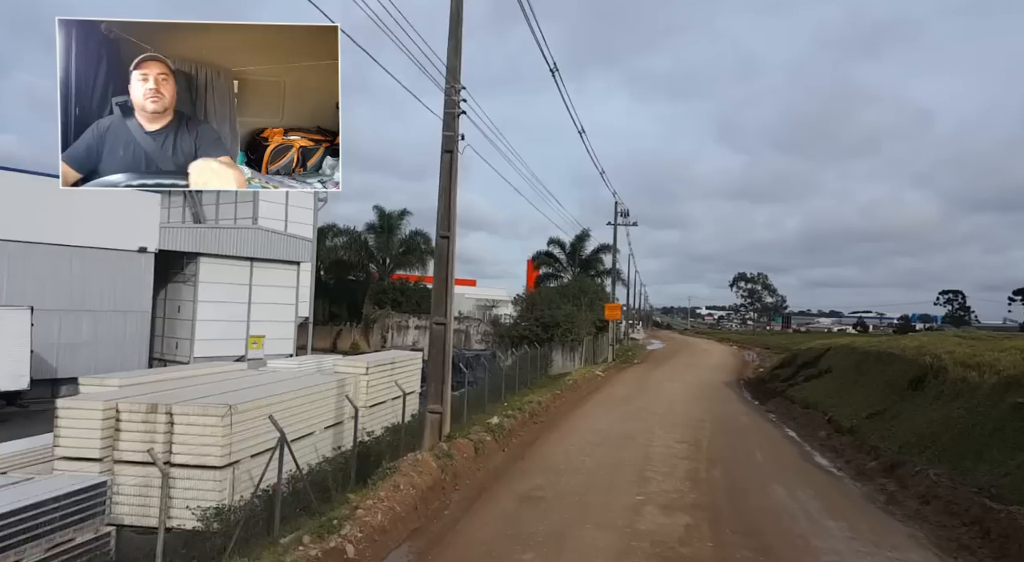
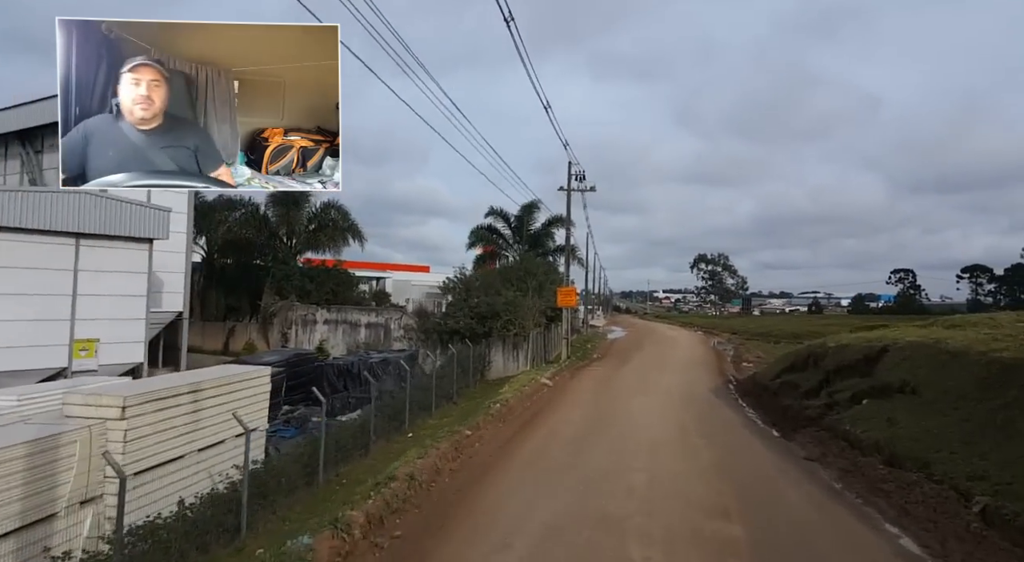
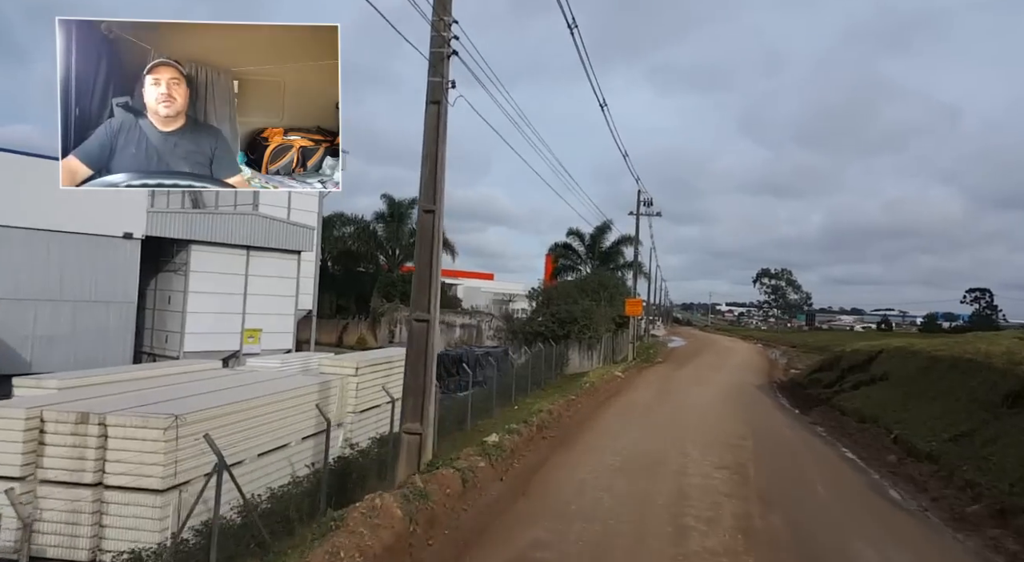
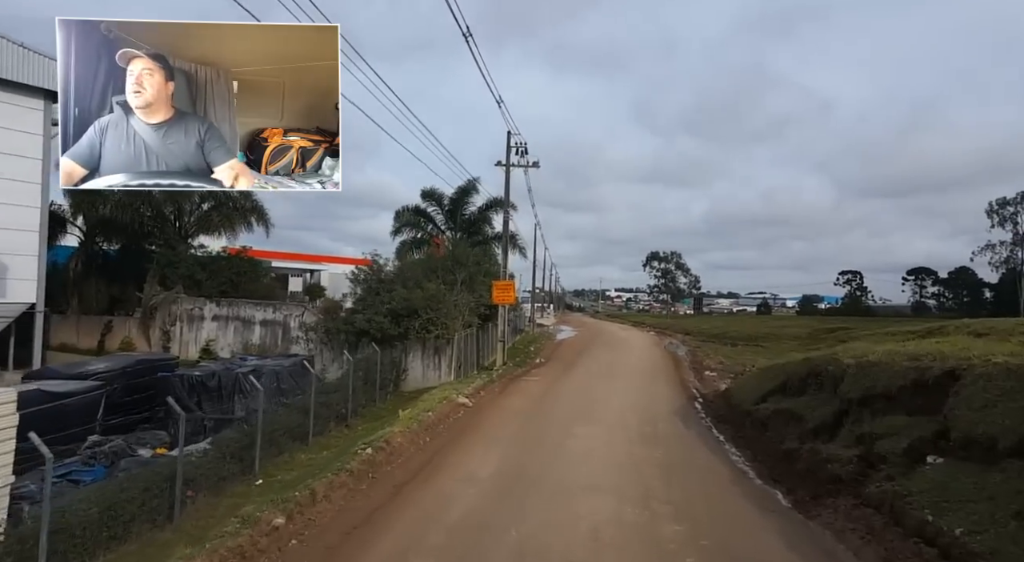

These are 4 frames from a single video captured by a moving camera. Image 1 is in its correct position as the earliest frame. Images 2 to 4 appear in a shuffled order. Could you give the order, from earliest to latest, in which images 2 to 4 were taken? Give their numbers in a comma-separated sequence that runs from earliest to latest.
3, 2, 4
